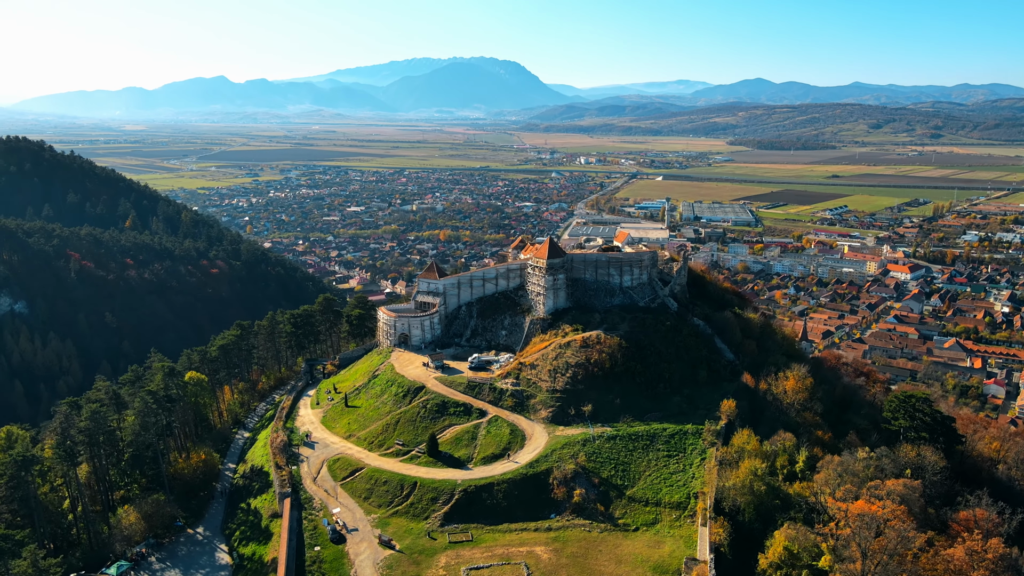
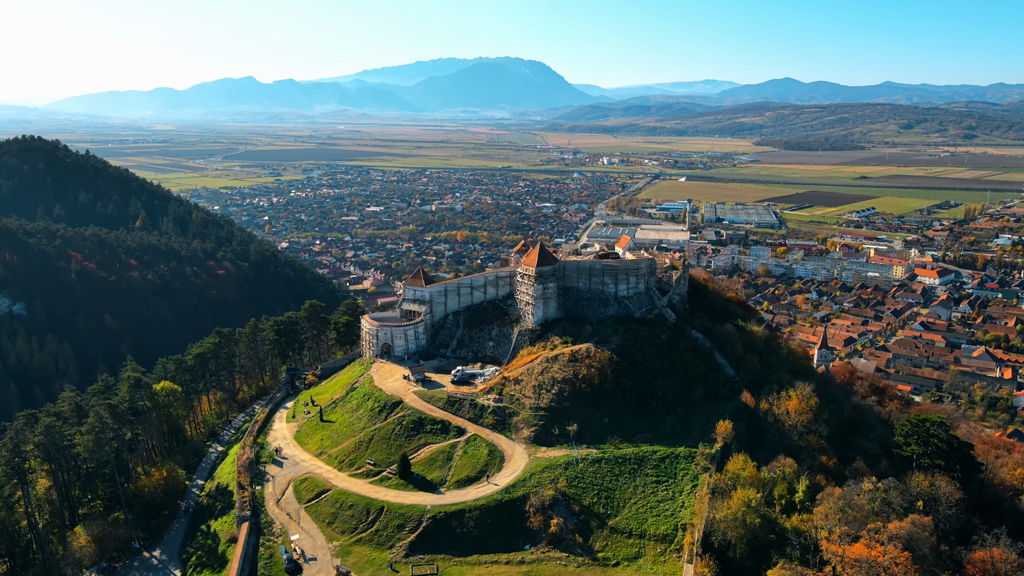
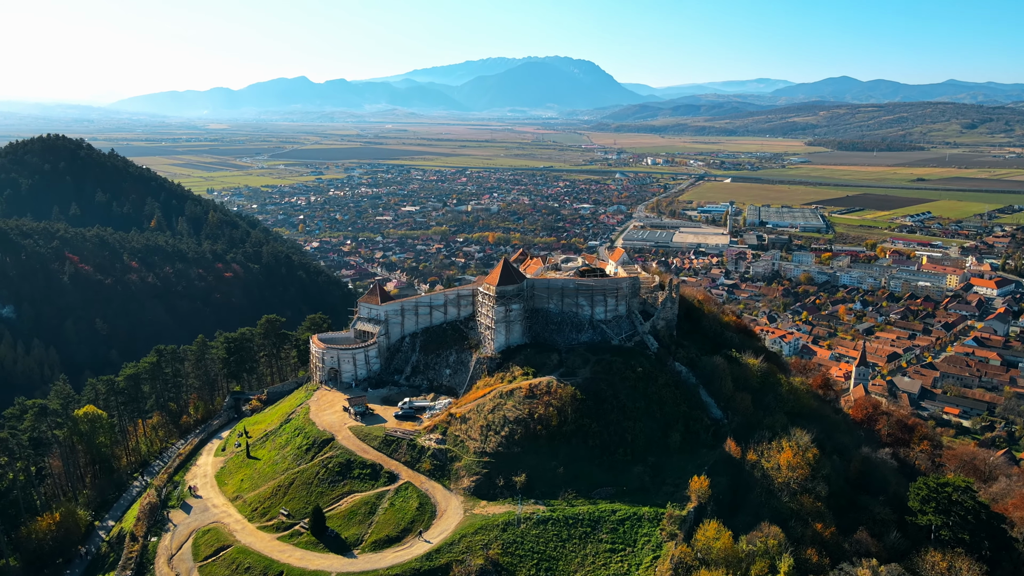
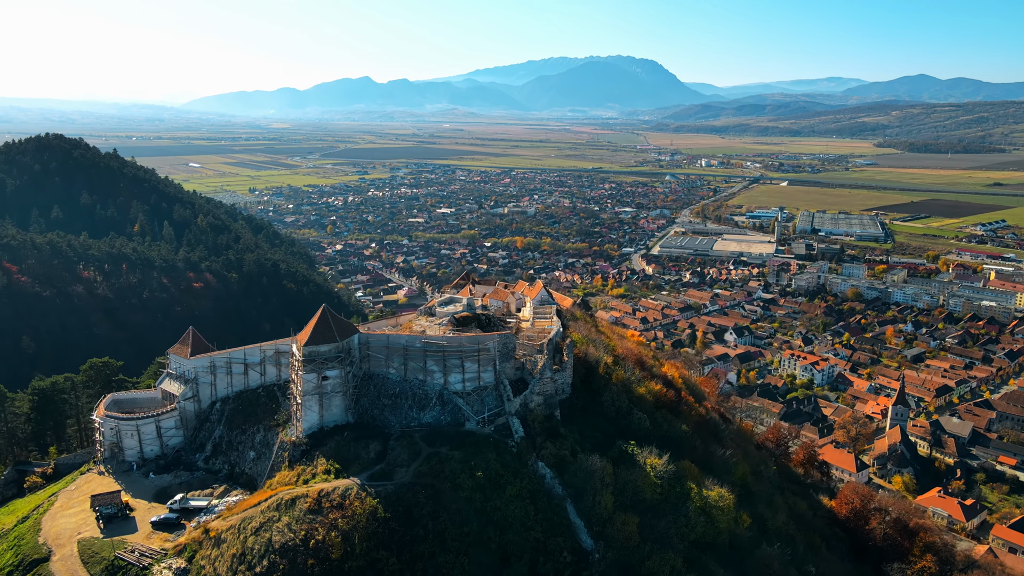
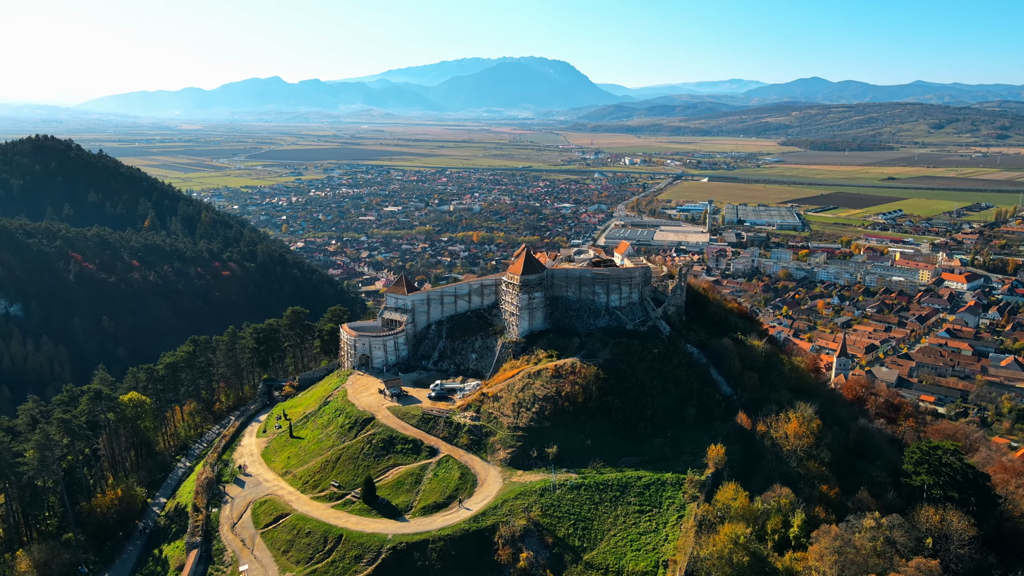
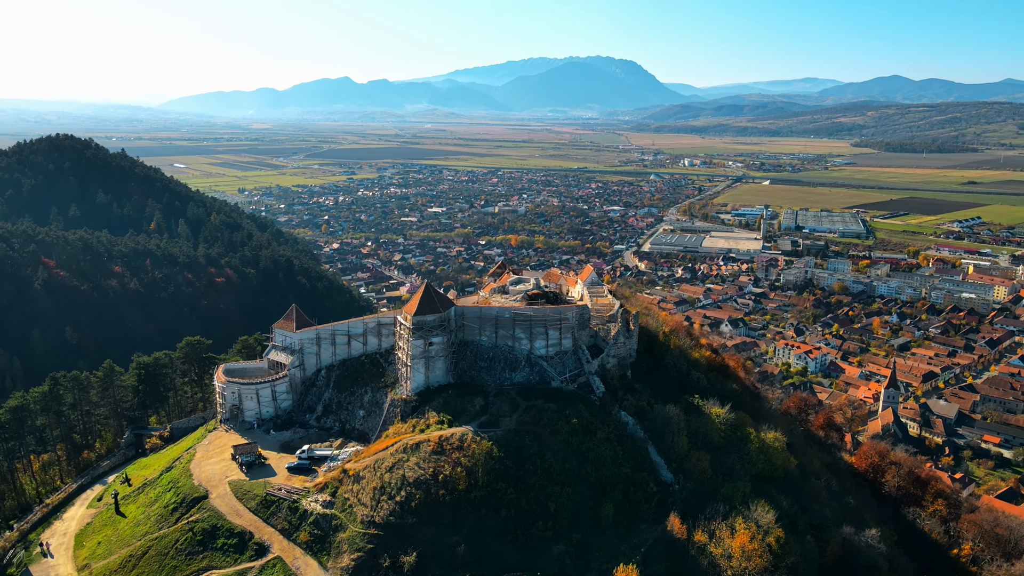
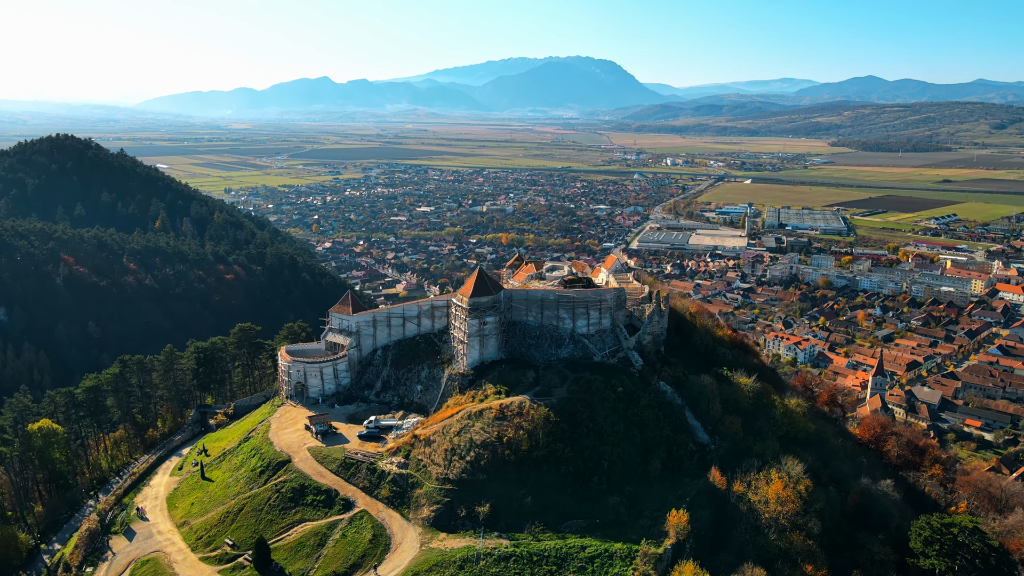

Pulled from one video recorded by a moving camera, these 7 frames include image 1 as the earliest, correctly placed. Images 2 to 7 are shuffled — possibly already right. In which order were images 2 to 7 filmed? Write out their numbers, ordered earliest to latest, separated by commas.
2, 5, 3, 7, 6, 4
